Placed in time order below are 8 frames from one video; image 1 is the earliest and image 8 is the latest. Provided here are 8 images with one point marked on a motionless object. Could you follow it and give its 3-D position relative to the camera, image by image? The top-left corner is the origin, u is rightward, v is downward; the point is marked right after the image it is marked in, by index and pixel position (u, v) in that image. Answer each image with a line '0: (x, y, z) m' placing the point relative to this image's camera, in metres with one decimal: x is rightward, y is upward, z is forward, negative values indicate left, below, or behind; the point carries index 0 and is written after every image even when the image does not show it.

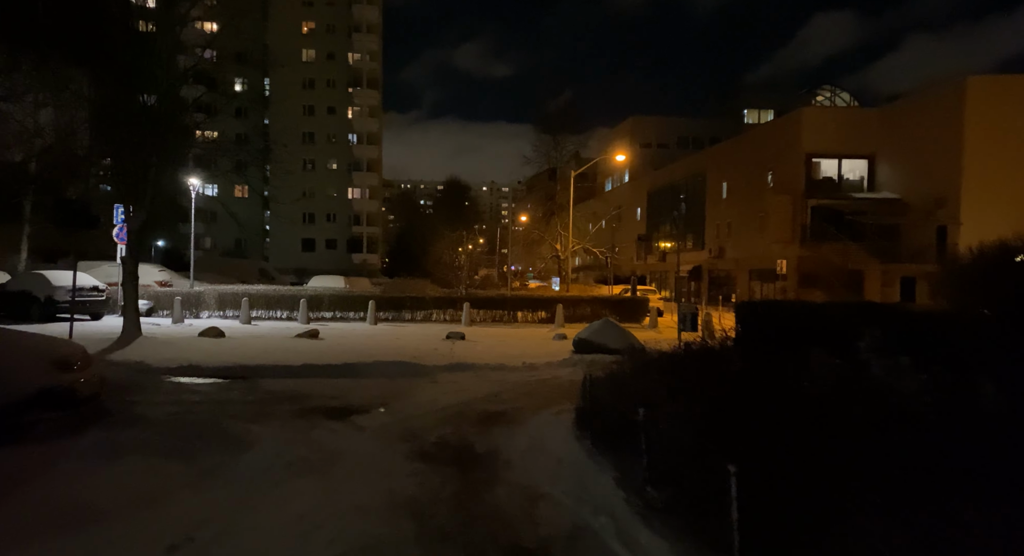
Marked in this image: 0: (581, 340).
0: (+1.7, -1.4, +16.6) m
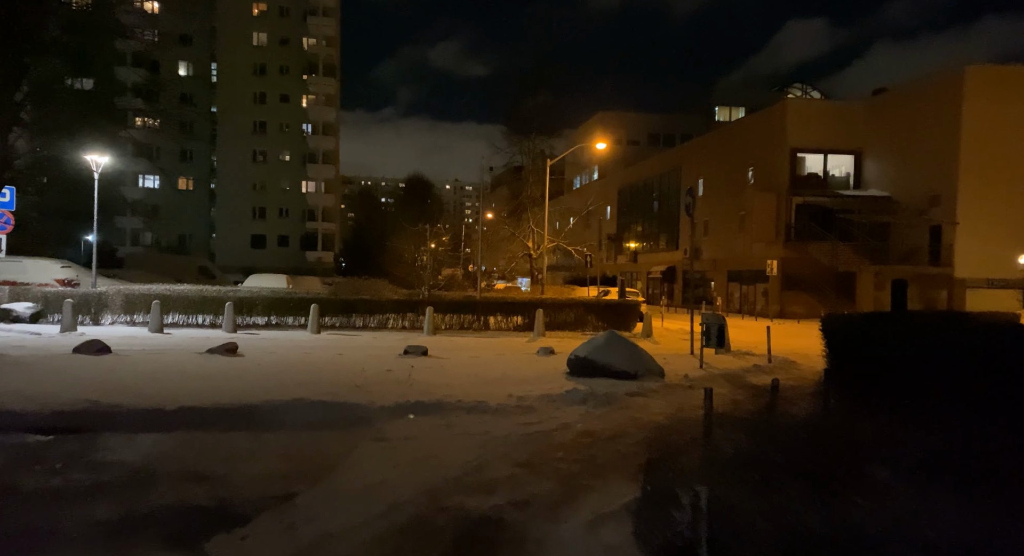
0: (+1.3, -1.5, +12.7) m
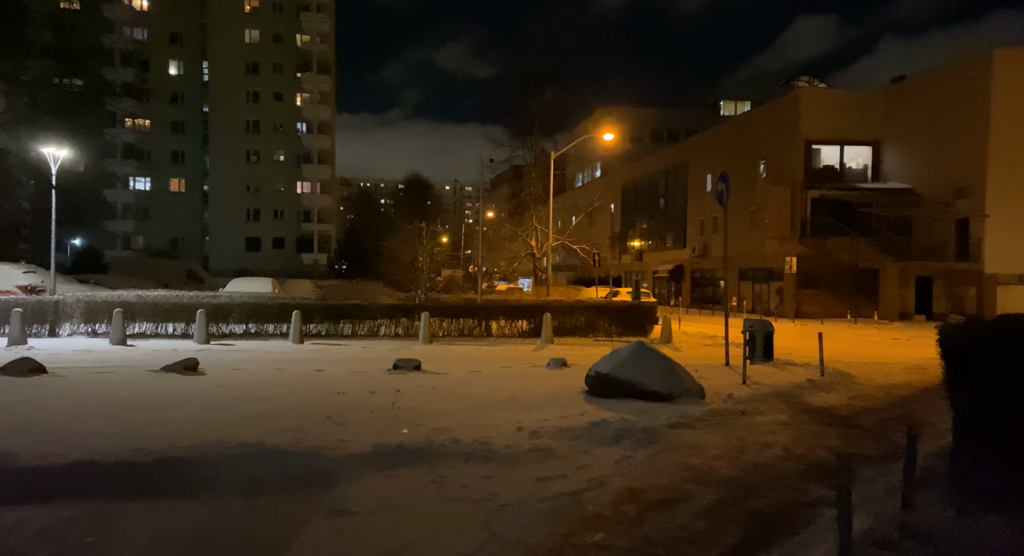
0: (+1.4, -1.5, +10.5) m
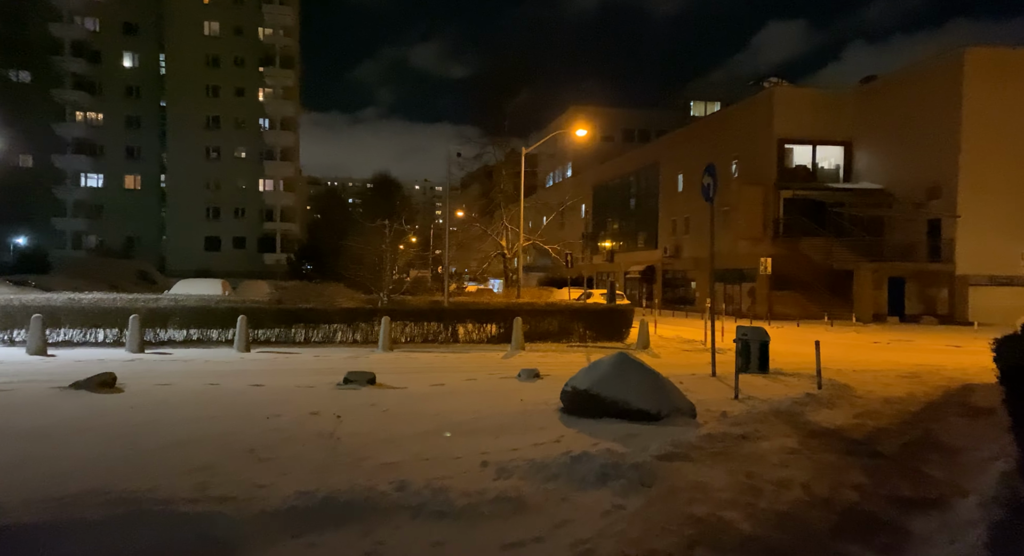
0: (+1.0, -1.5, +9.2) m
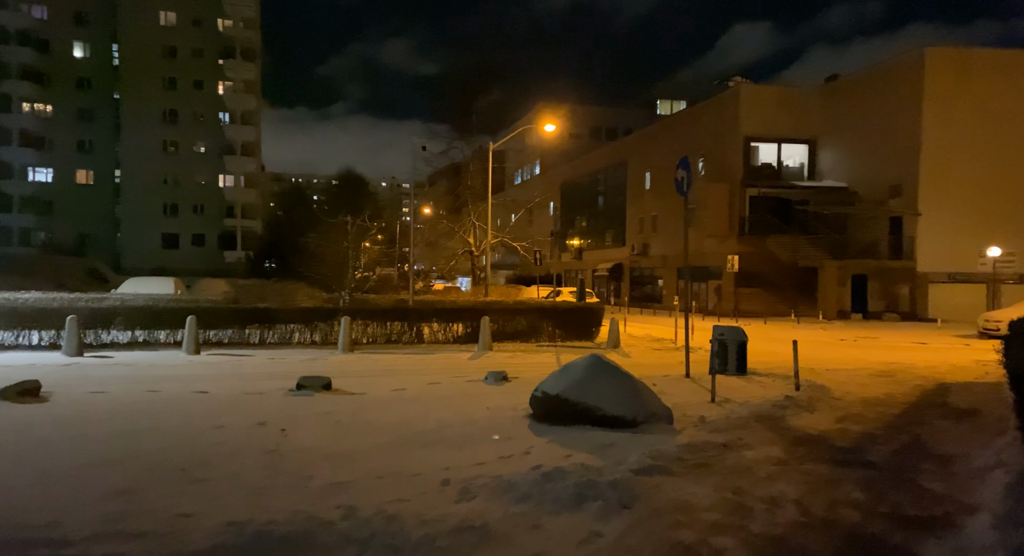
0: (+0.5, -1.5, +8.6) m
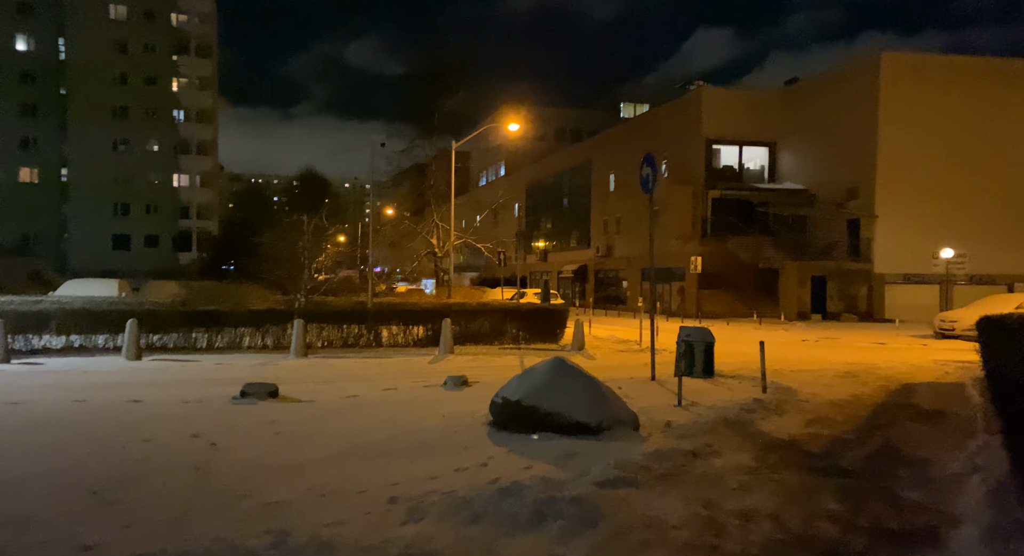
0: (+0.1, -1.5, +8.1) m
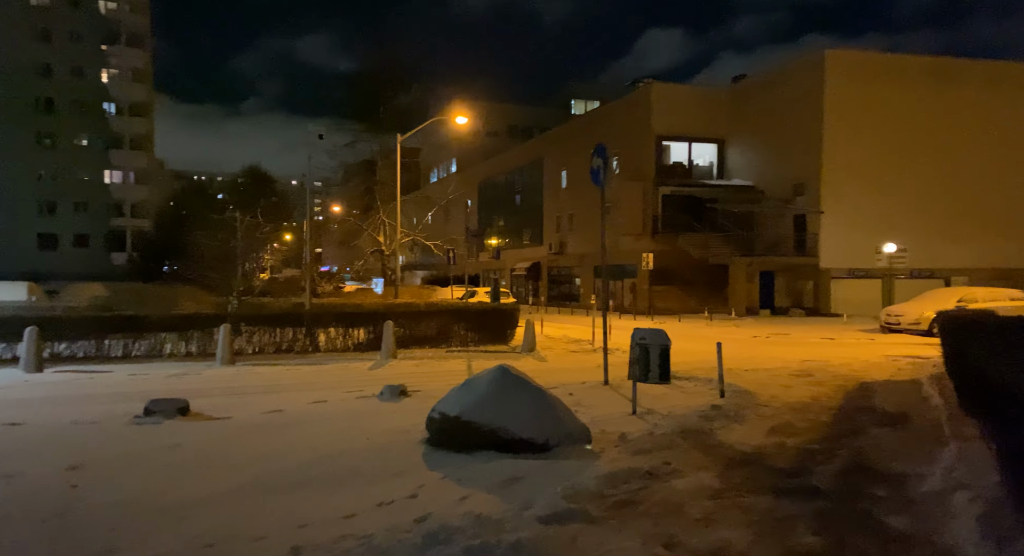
0: (-0.6, -1.5, +7.3) m
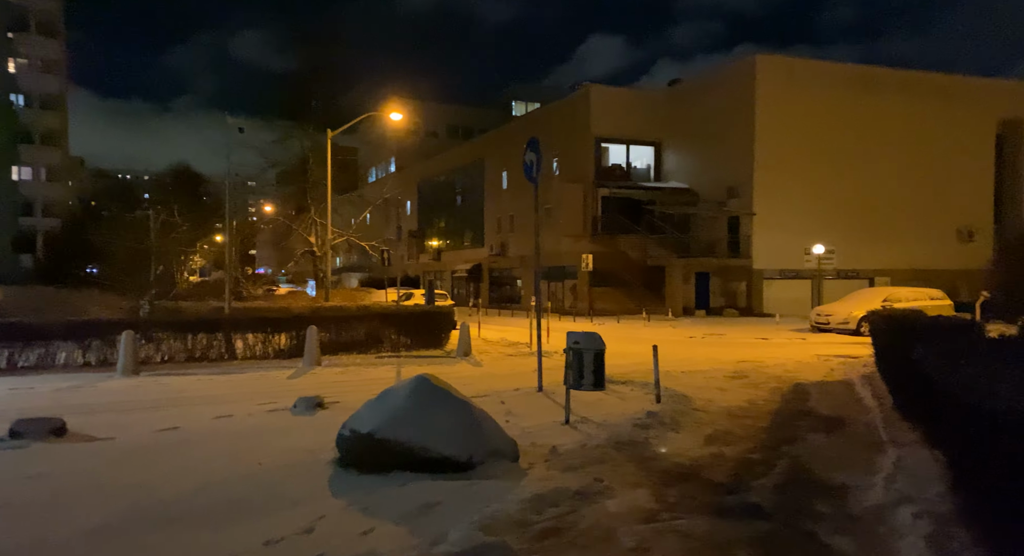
0: (-1.3, -1.5, +6.5) m
